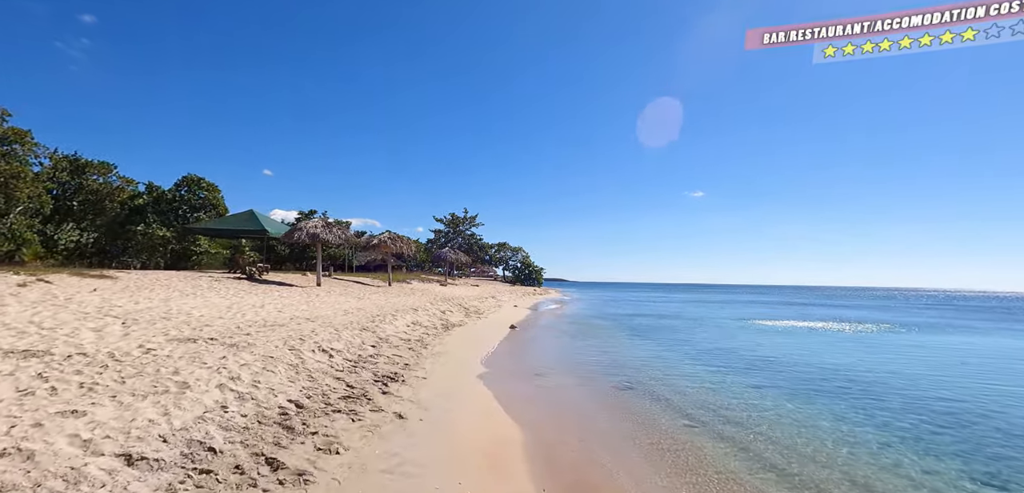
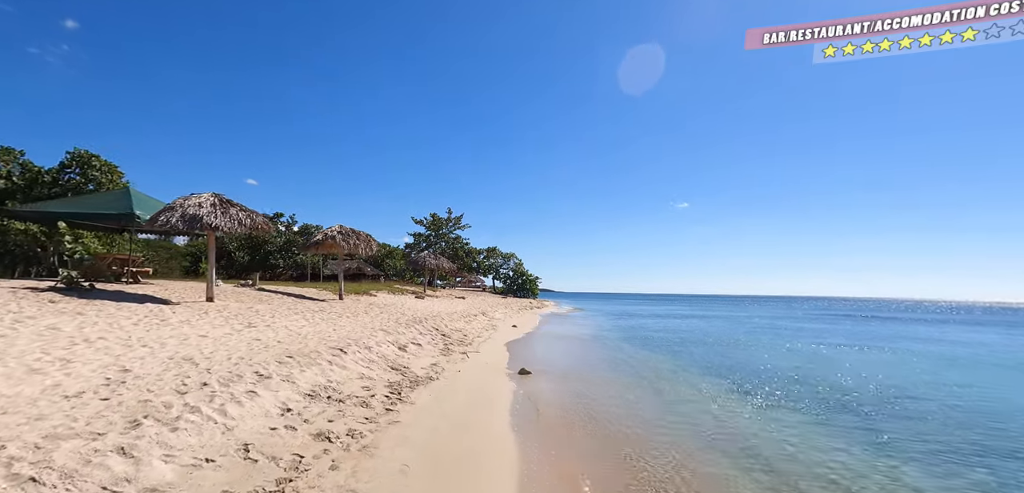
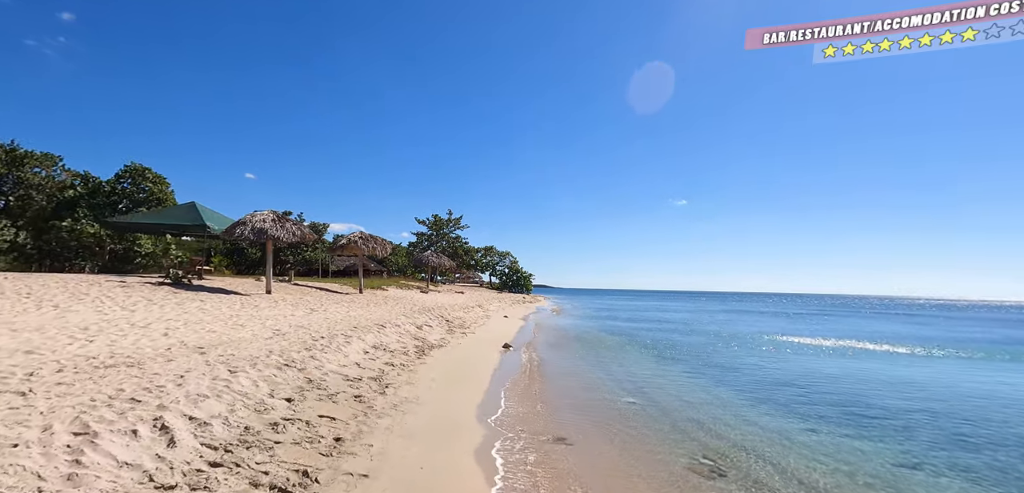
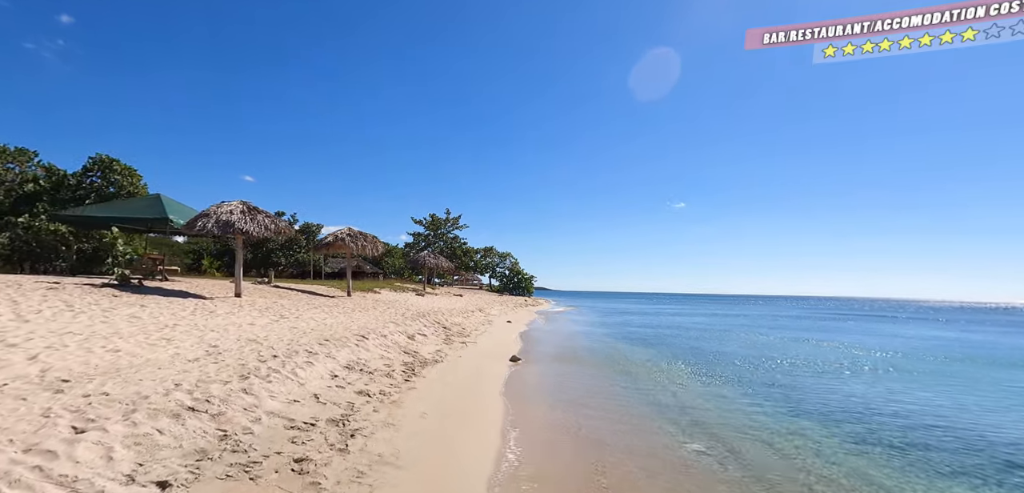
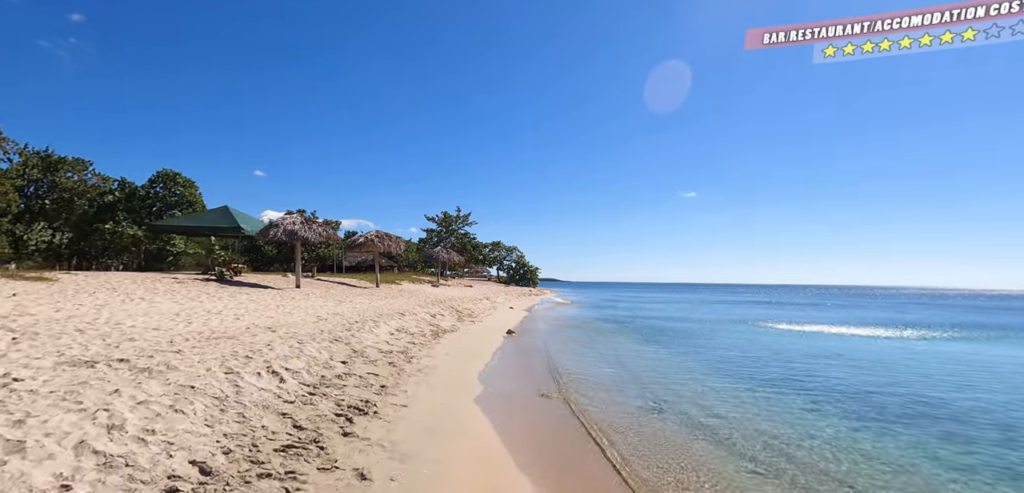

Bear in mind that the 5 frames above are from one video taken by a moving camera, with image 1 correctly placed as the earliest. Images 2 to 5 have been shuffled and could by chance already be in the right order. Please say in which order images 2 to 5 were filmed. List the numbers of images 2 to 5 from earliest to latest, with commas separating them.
5, 3, 4, 2
